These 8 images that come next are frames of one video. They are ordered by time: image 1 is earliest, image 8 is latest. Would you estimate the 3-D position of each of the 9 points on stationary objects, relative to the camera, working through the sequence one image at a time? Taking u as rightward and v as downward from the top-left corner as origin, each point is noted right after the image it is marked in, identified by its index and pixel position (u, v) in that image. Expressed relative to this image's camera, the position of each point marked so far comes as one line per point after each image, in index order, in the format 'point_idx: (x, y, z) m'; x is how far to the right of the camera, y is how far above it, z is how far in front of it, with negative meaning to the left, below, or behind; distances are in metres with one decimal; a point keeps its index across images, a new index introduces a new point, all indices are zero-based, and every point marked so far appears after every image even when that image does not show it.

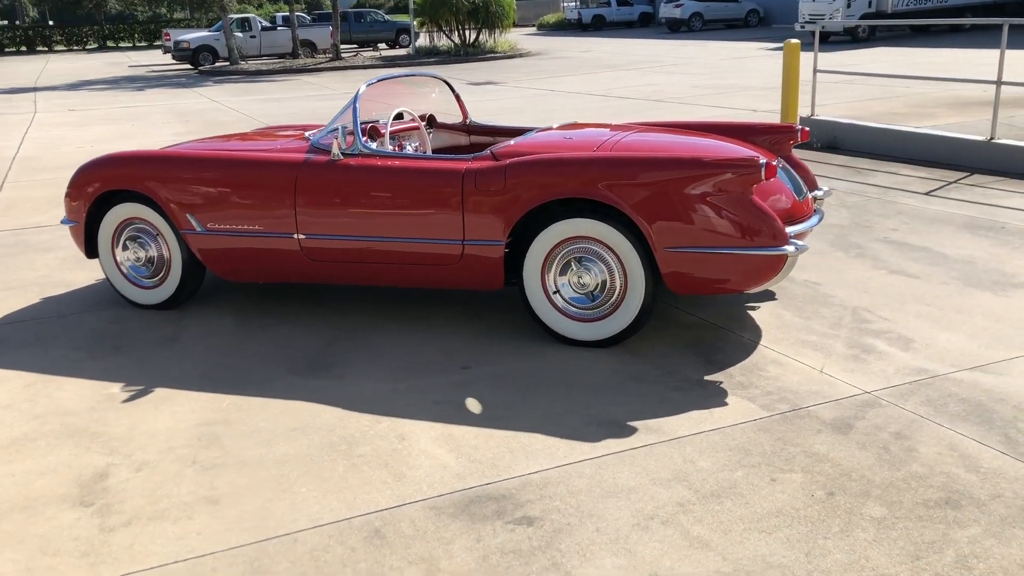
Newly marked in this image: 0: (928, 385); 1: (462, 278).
0: (+1.7, -0.4, +3.9) m
1: (-0.3, +0.1, +4.7) m
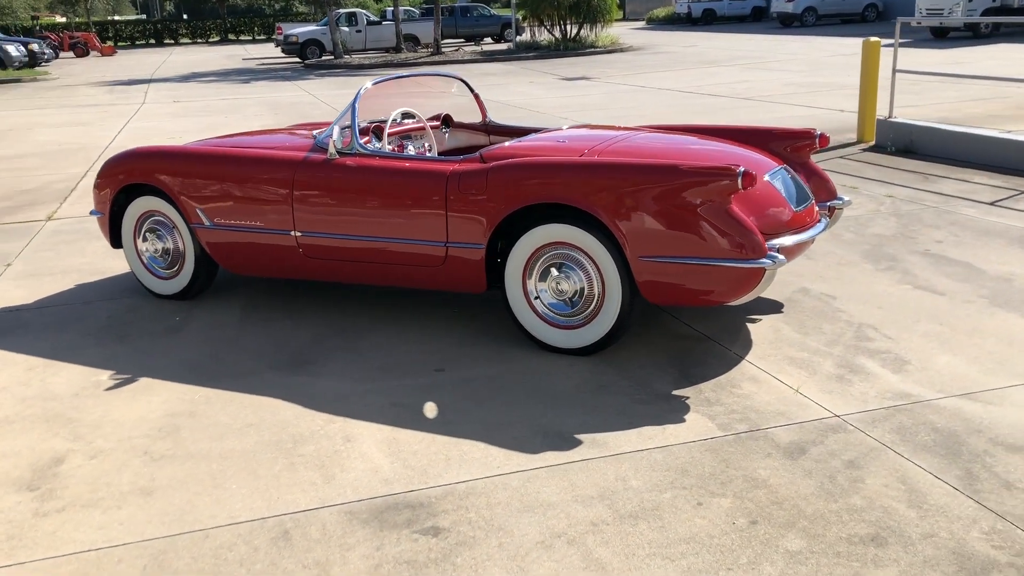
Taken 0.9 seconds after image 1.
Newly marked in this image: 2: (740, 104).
0: (+1.5, -0.5, +3.7) m
1: (-0.3, 0.0, +4.7) m
2: (+4.3, +3.4, +17.4) m
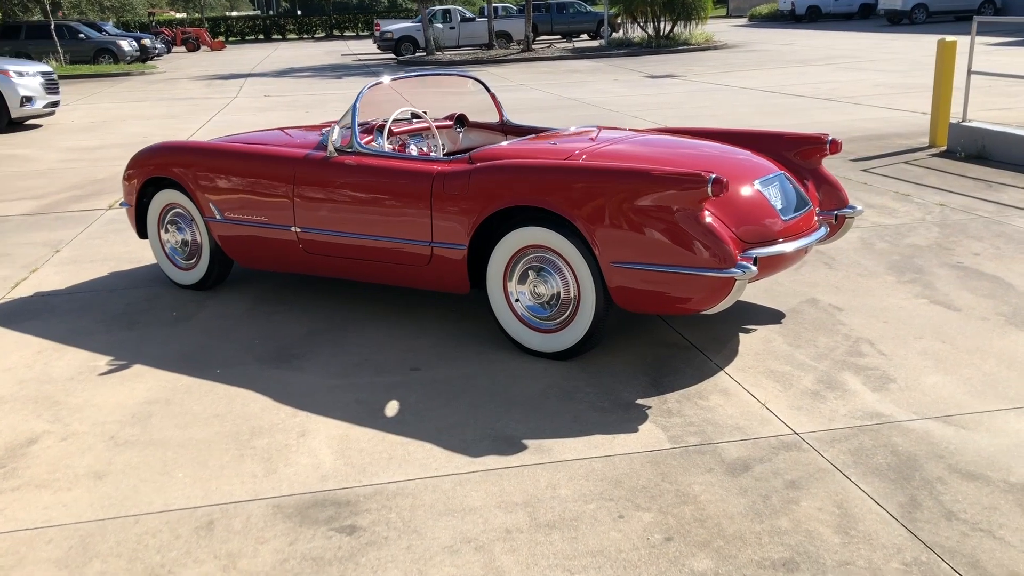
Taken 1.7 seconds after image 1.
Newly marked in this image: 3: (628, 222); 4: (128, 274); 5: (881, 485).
0: (+1.3, -0.5, +3.6) m
1: (-0.4, 0.0, +4.7) m
2: (+5.6, +3.3, +16.9) m
3: (+0.5, +0.3, +4.0) m
4: (-2.6, +0.1, +6.4) m
5: (+1.2, -0.7, +3.2) m
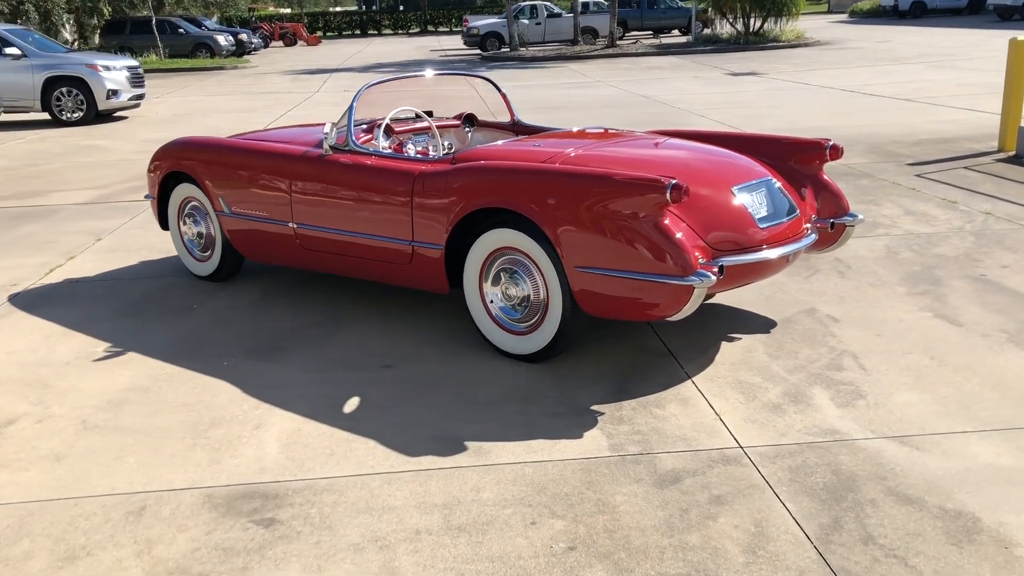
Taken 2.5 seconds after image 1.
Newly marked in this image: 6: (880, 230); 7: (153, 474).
0: (+1.1, -0.6, +3.5) m
1: (-0.5, +0.1, +4.8) m
2: (+6.7, +3.2, +16.3) m
3: (+0.3, +0.3, +4.0) m
4: (-2.5, +0.2, +6.6) m
5: (+1.0, -0.7, +3.1) m
6: (+2.7, +0.4, +7.0) m
7: (-1.3, -0.7, +3.5) m
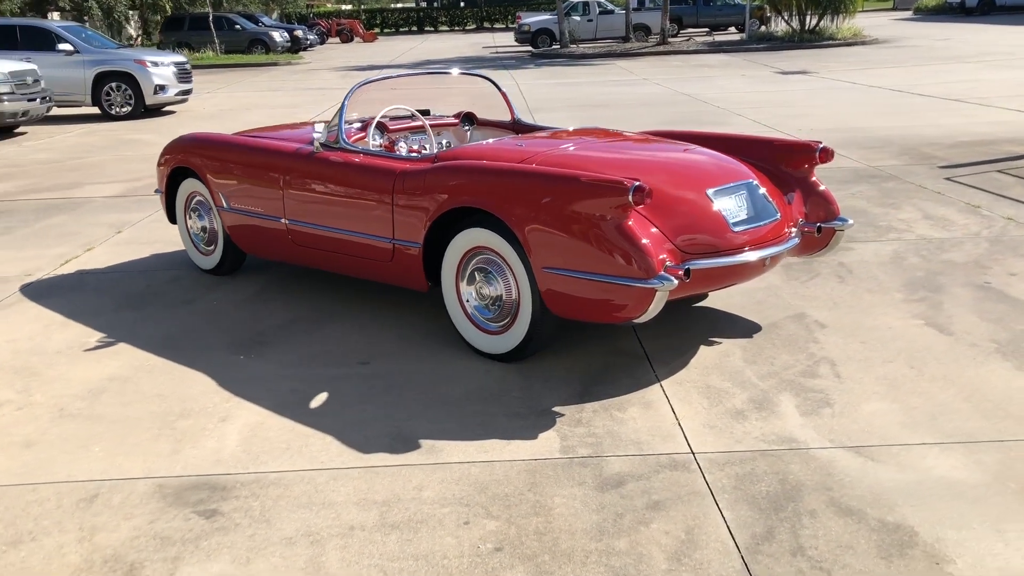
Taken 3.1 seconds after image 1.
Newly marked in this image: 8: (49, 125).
0: (+0.9, -0.6, +3.4) m
1: (-0.6, +0.1, +4.8) m
2: (+7.3, +3.1, +15.9) m
3: (+0.2, +0.3, +4.0) m
4: (-2.5, +0.2, +6.8) m
5: (+0.7, -0.7, +3.0) m
6: (+2.7, +0.4, +6.8) m
7: (-1.5, -0.7, +3.5) m
8: (-8.1, +2.9, +16.6) m
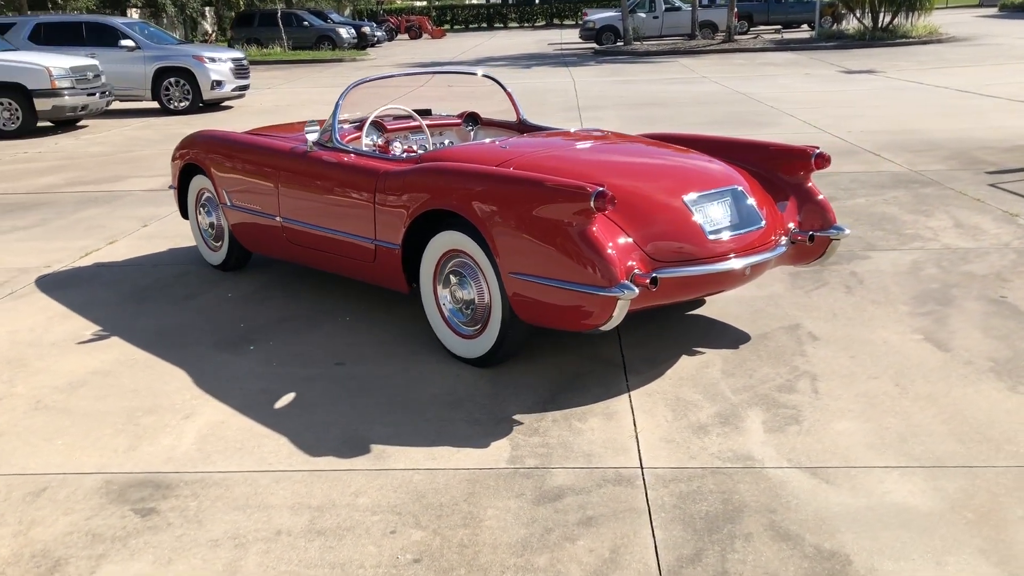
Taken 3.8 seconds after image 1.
0: (+0.7, -0.6, +3.3) m
1: (-0.7, +0.1, +4.8) m
2: (+8.1, +2.9, +15.3) m
3: (+0.1, +0.2, +3.9) m
4: (-2.4, +0.3, +6.9) m
5: (+0.5, -0.8, +2.9) m
6: (+2.8, +0.3, +6.5) m
7: (-1.7, -0.6, +3.6) m
8: (-7.2, +3.1, +17.1) m
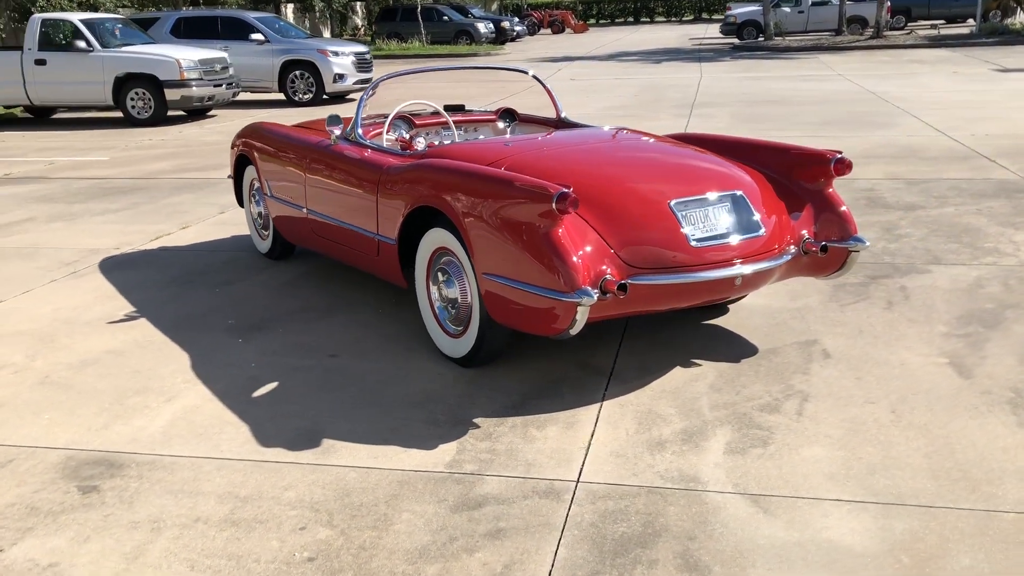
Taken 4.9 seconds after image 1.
0: (+0.5, -0.7, +3.1) m
1: (-0.6, +0.1, +4.8) m
2: (+9.7, +2.6, +13.9) m
3: (-0.1, +0.2, +3.8) m
4: (-2.1, +0.4, +7.2) m
5: (+0.2, -0.8, +2.8) m
6: (+3.0, +0.2, +6.0) m
7: (-1.9, -0.6, +3.8) m
8: (-5.2, +3.4, +17.9) m
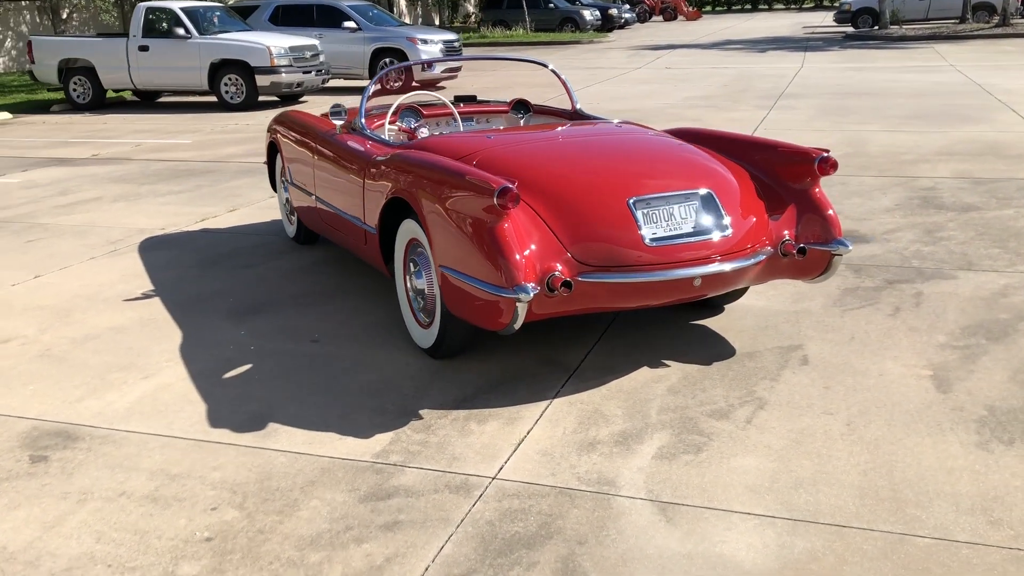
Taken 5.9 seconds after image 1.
0: (+0.2, -0.7, +3.1) m
1: (-0.7, +0.1, +4.9) m
2: (+10.7, +2.4, +12.6) m
3: (-0.2, +0.3, +3.8) m
4: (-1.8, +0.5, +7.4) m
5: (-0.1, -0.8, +2.8) m
6: (+3.1, +0.1, +5.7) m
7: (-2.1, -0.5, +4.0) m
8: (-3.6, +3.7, +18.4) m
